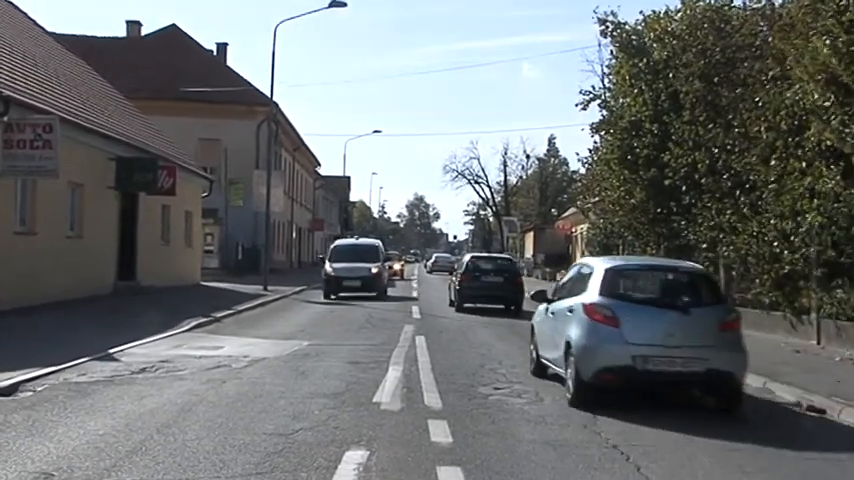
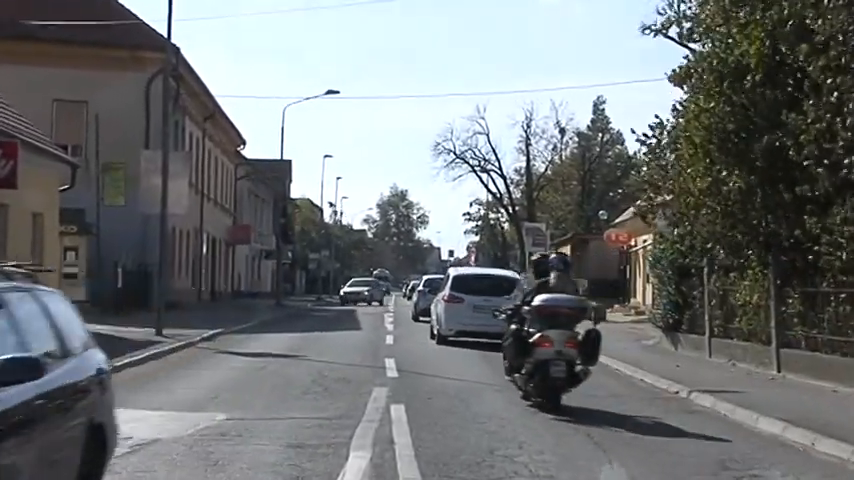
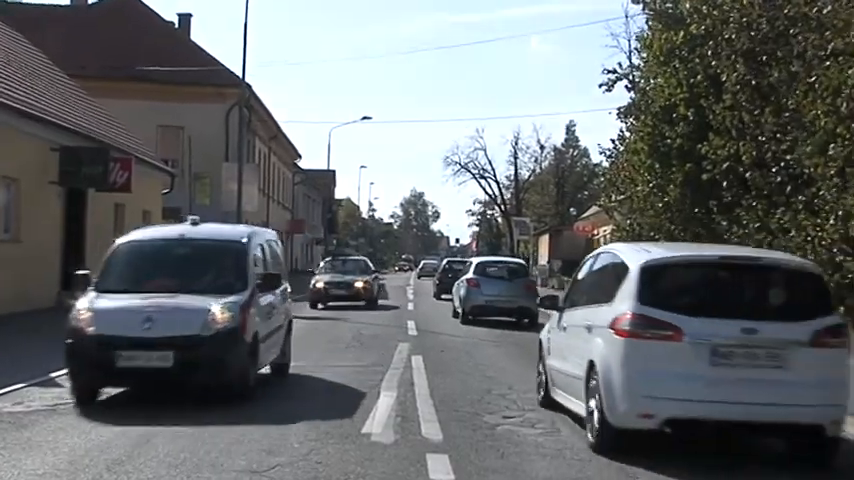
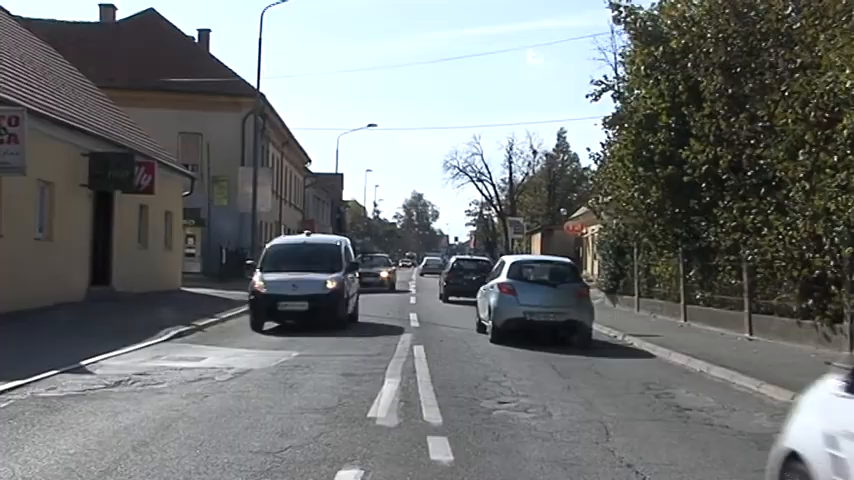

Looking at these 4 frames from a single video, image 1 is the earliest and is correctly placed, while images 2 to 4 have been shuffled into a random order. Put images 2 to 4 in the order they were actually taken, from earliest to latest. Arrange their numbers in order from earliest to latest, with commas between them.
4, 3, 2
